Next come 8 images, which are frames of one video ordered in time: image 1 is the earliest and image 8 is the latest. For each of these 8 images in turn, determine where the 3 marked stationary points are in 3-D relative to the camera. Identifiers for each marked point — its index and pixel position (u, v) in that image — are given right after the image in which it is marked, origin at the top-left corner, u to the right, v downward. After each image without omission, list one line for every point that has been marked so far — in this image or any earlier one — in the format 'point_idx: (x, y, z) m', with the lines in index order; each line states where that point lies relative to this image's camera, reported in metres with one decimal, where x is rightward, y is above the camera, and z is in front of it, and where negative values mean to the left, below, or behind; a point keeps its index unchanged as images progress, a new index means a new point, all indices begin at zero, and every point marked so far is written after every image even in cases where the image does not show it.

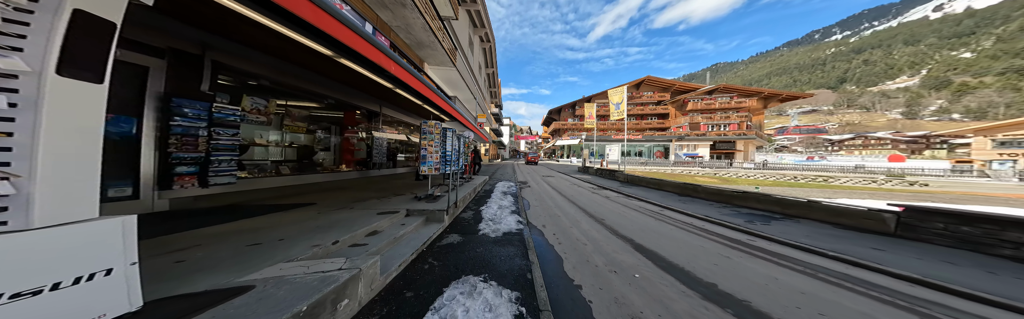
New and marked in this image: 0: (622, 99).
0: (+9.4, +5.3, +16.2) m
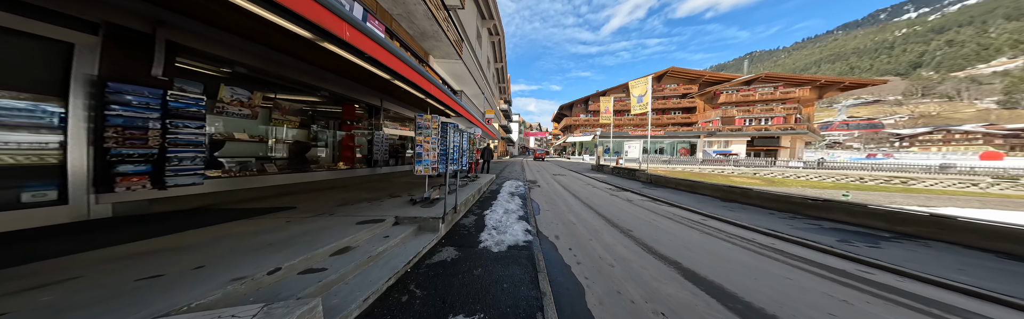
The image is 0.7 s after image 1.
0: (+10.5, +5.5, +14.6) m
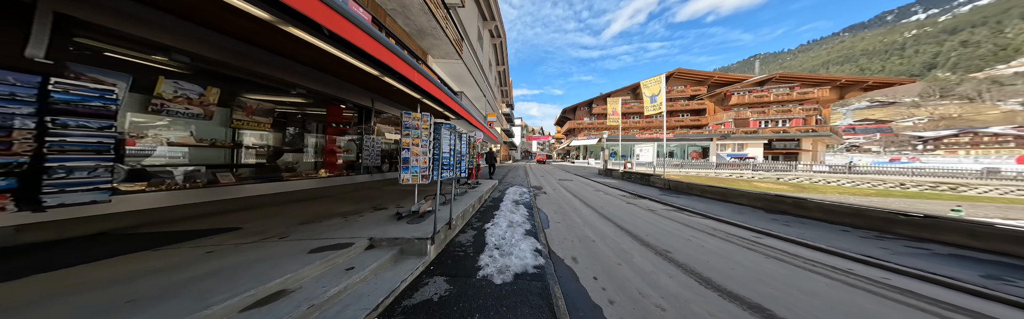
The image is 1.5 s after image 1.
0: (+10.9, +5.2, +13.8) m
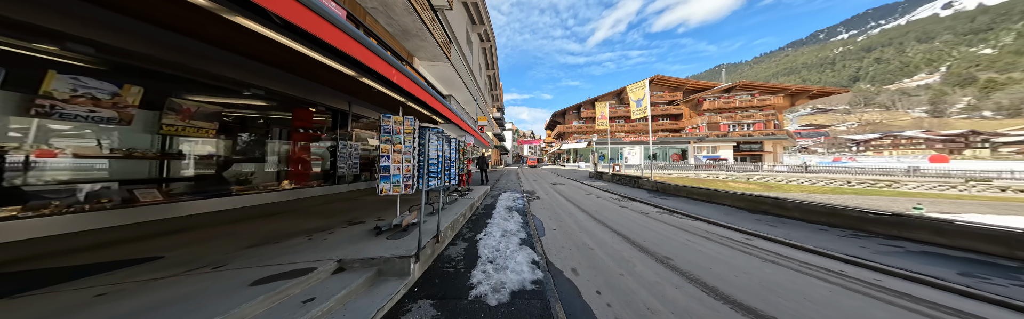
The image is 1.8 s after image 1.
0: (+10.1, +5.0, +14.3) m
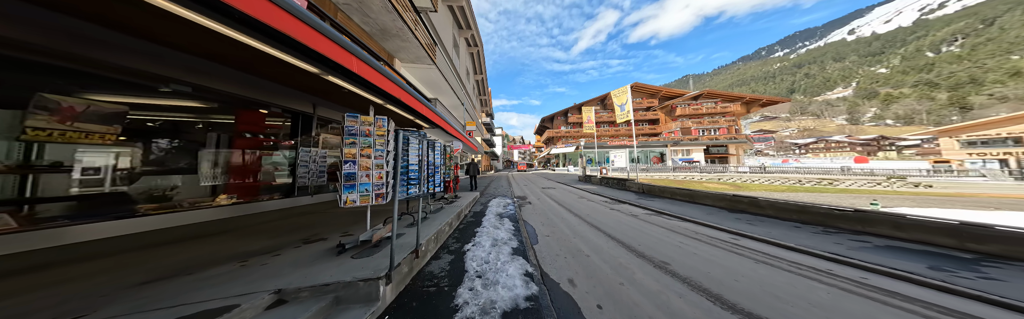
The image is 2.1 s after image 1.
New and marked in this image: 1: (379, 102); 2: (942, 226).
0: (+9.1, +4.8, +14.8) m
1: (-3.2, +1.5, +4.5) m
2: (+7.7, -1.2, +3.3) m
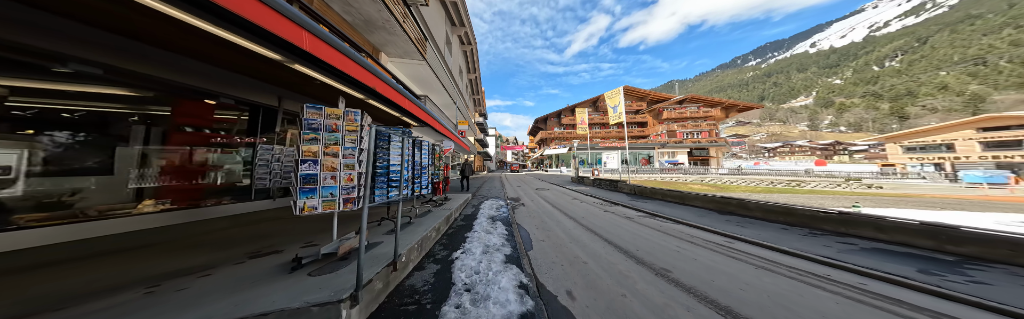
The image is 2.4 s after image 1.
0: (+8.5, +4.7, +15.0) m
1: (-3.4, +1.5, +4.1) m
2: (+7.6, -1.3, +3.4) m
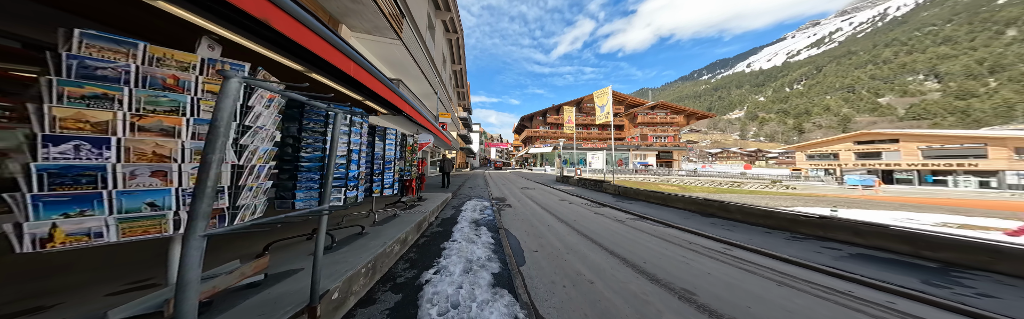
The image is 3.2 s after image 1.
0: (+7.3, +4.7, +15.0) m
1: (-3.5, +1.7, +3.1) m
2: (+7.4, -1.4, +3.5) m
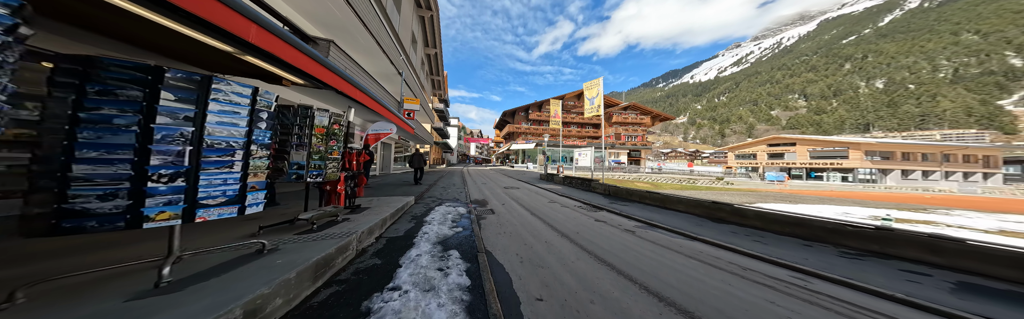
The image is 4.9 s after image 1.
0: (+6.0, +4.9, +14.1) m
1: (-3.5, +1.8, +1.1) m
2: (+7.2, -1.4, +2.7) m
